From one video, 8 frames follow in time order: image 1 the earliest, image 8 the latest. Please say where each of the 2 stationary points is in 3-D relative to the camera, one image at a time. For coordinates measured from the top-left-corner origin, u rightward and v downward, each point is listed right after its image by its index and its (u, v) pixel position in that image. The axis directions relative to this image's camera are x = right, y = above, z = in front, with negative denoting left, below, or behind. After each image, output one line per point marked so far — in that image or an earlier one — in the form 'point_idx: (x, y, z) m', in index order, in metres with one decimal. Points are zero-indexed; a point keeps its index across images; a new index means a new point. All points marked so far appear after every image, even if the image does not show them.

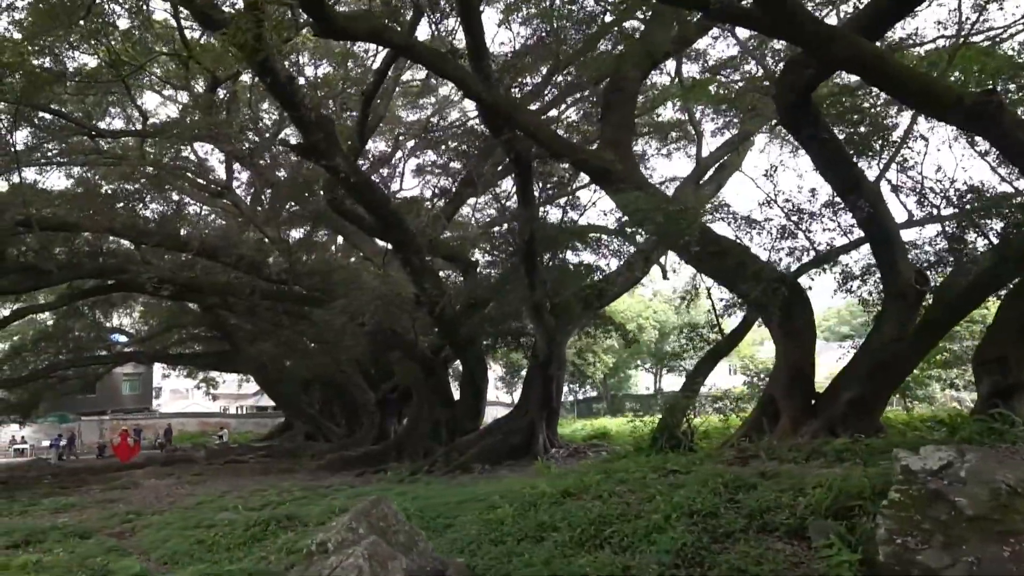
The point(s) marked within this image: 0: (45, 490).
0: (-8.4, -3.6, +13.6) m
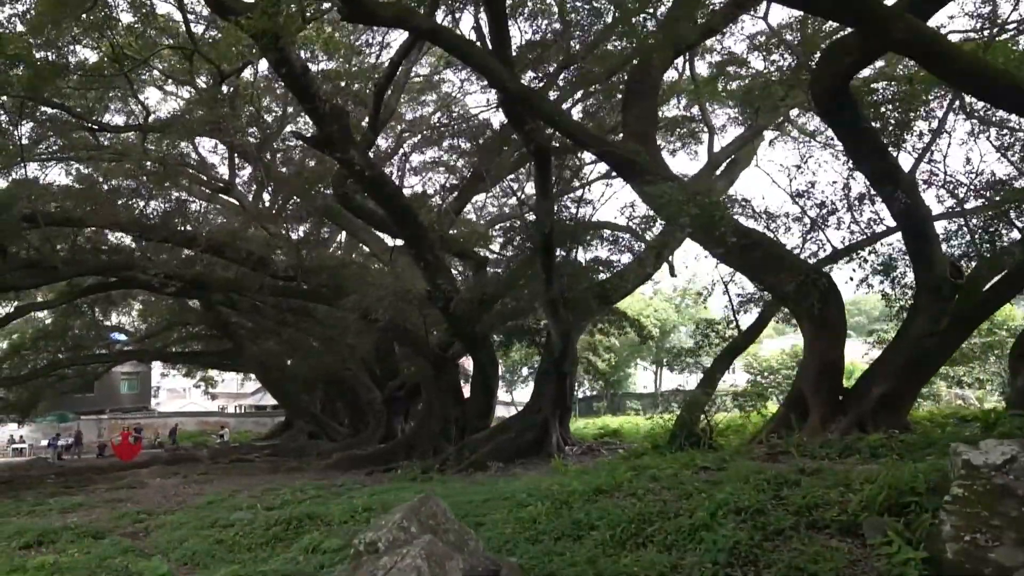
0: (-8.2, -3.6, +13.4) m
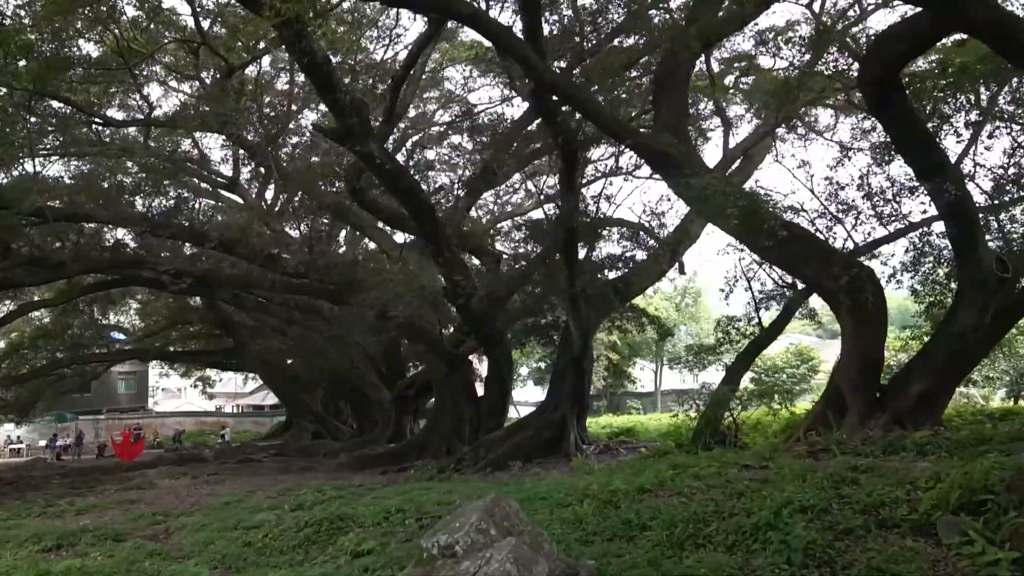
0: (-7.9, -3.5, +13.1) m
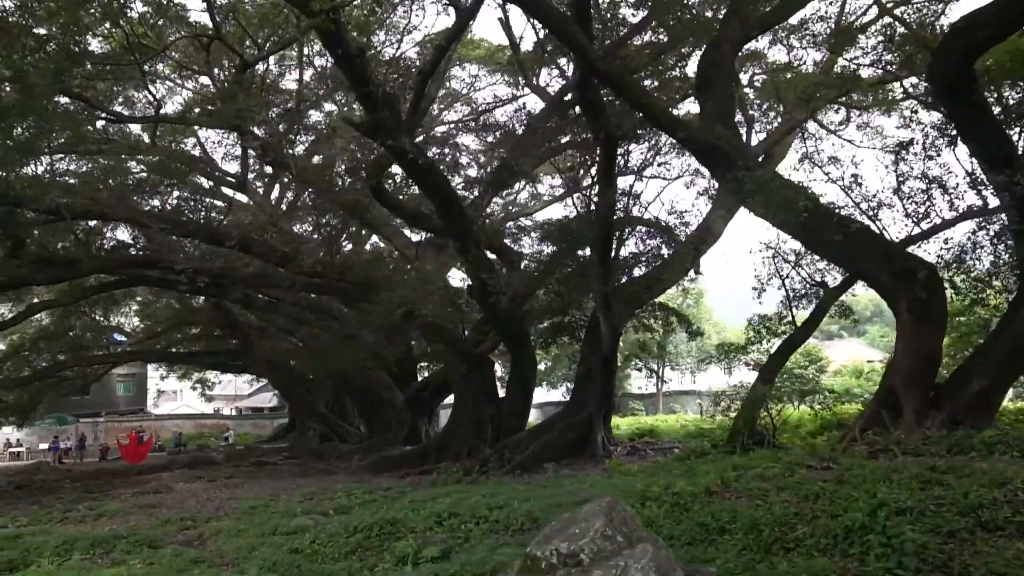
0: (-7.4, -3.5, +12.8) m
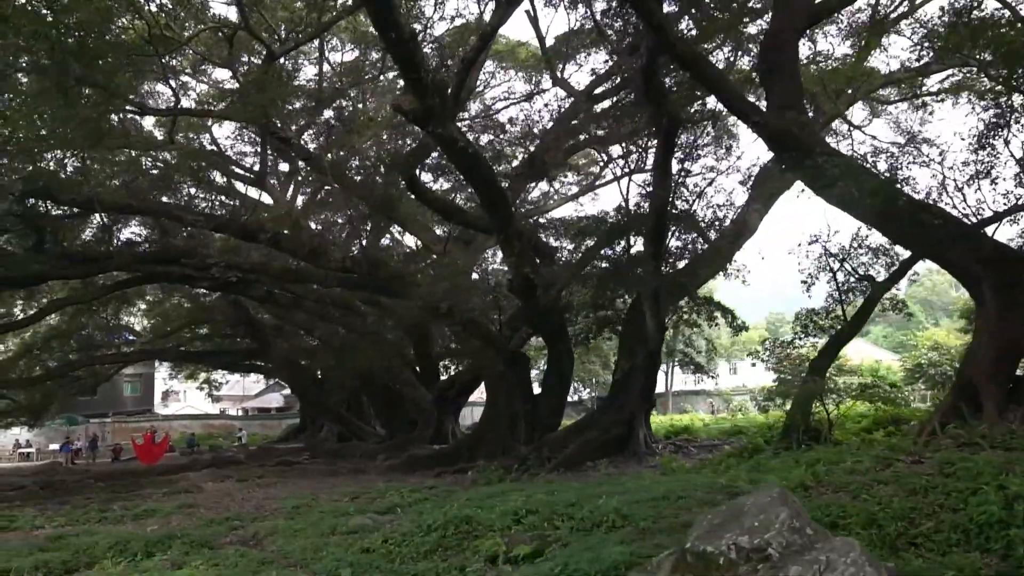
0: (-6.7, -3.4, +12.4) m
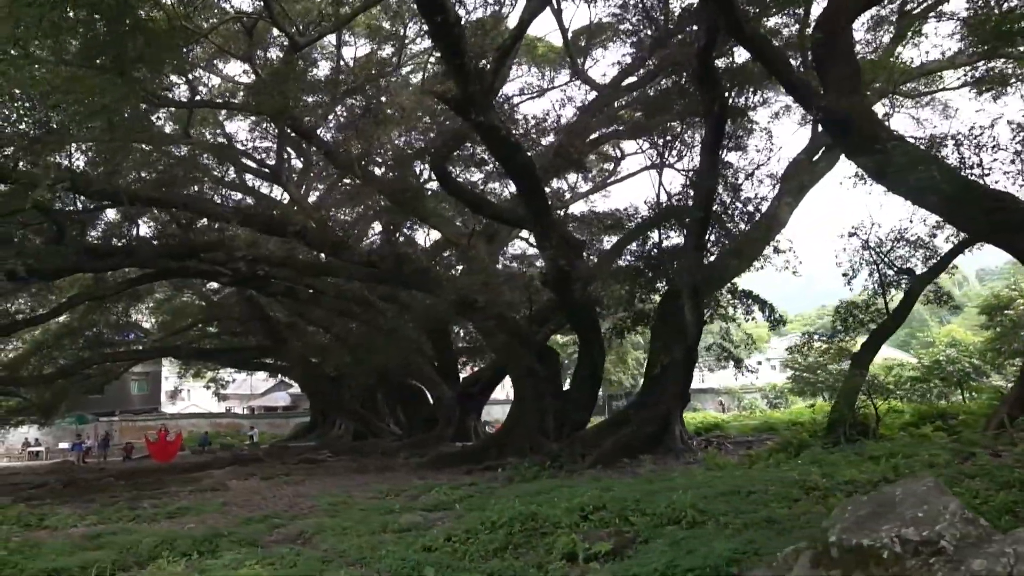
0: (-6.2, -3.3, +12.2) m
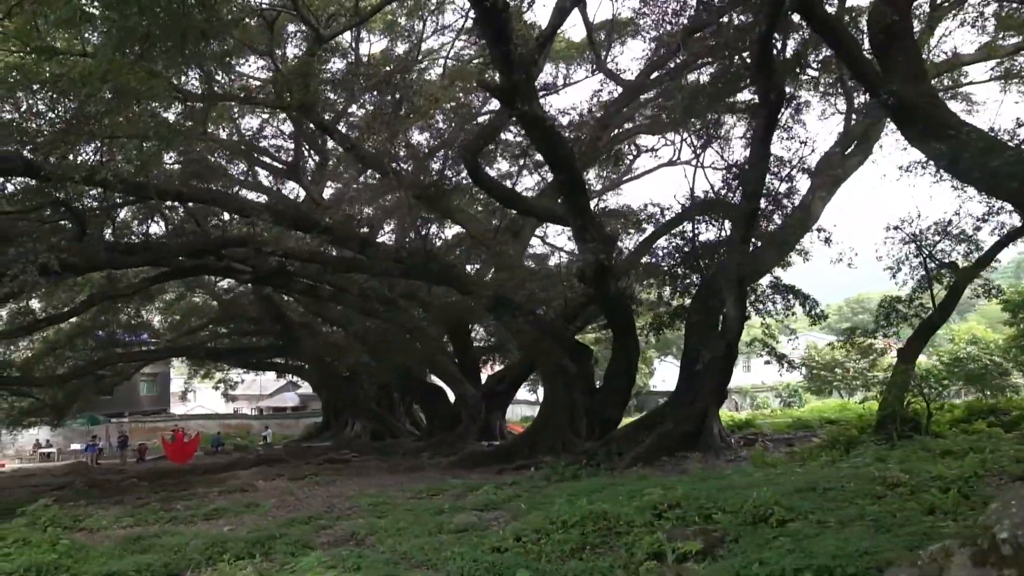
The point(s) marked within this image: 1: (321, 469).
0: (-5.6, -3.3, +11.9) m
1: (-3.5, -3.4, +13.9) m
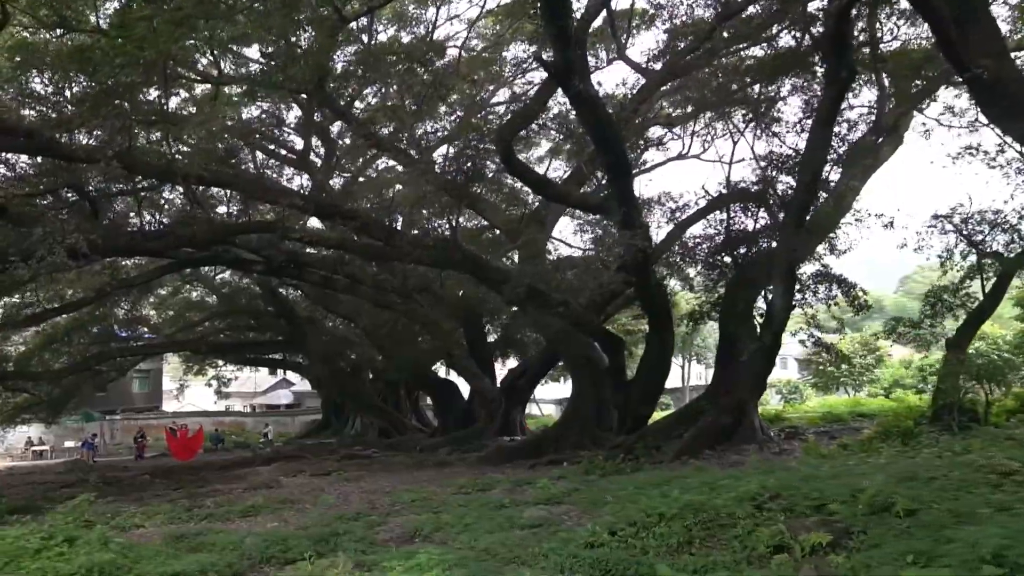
0: (-5.1, -3.1, +11.4) m
1: (-3.0, -3.2, +13.5) m
